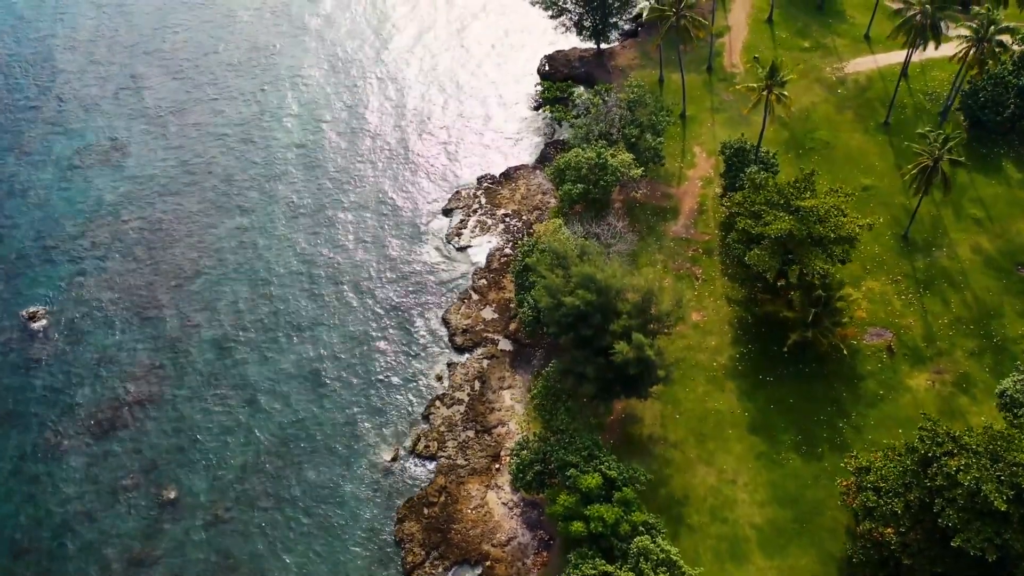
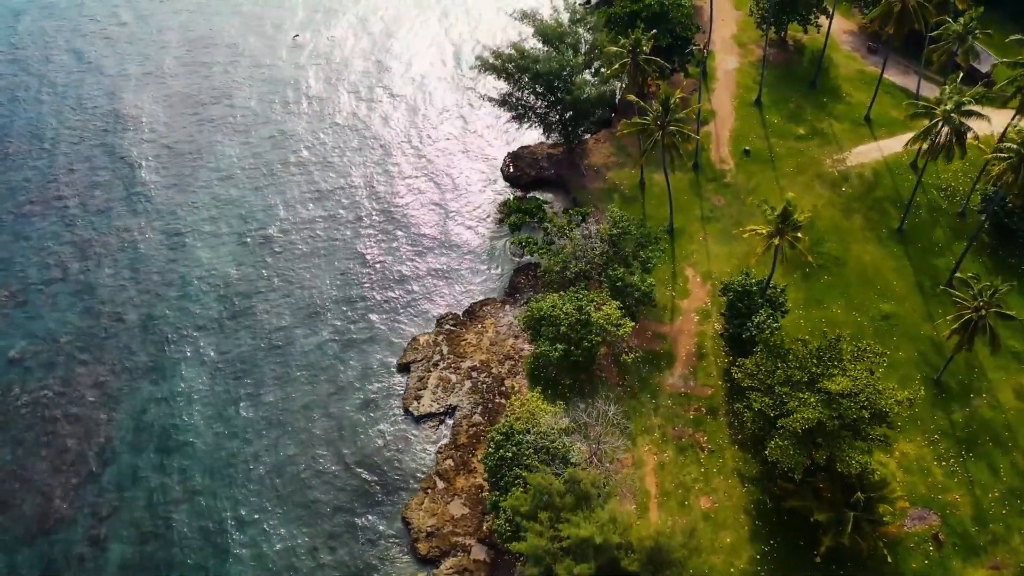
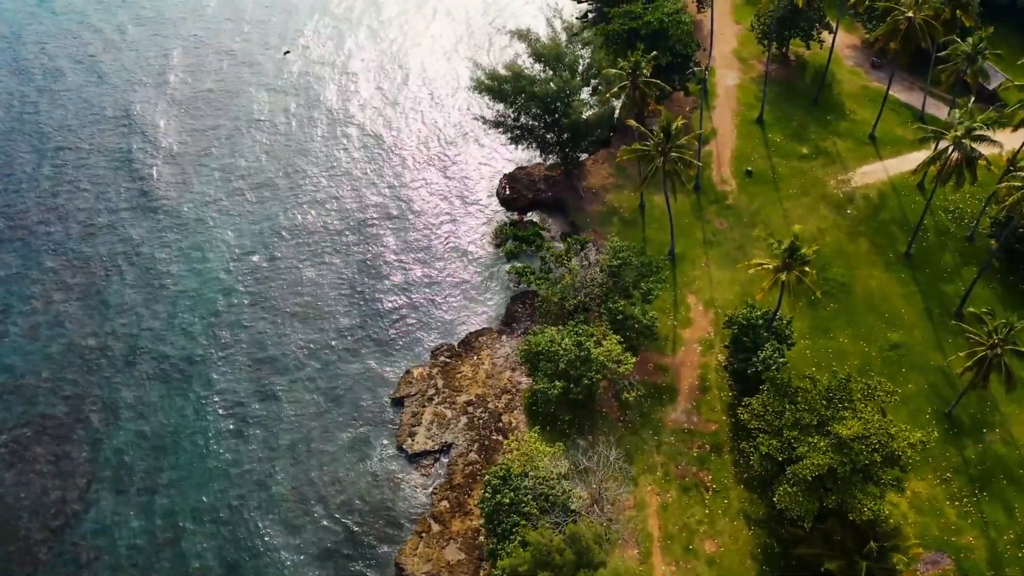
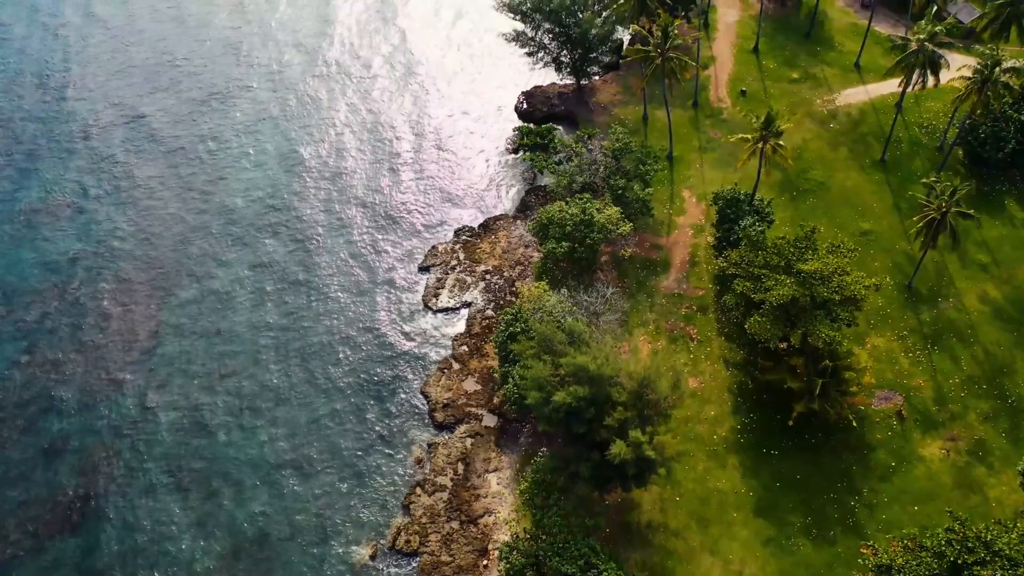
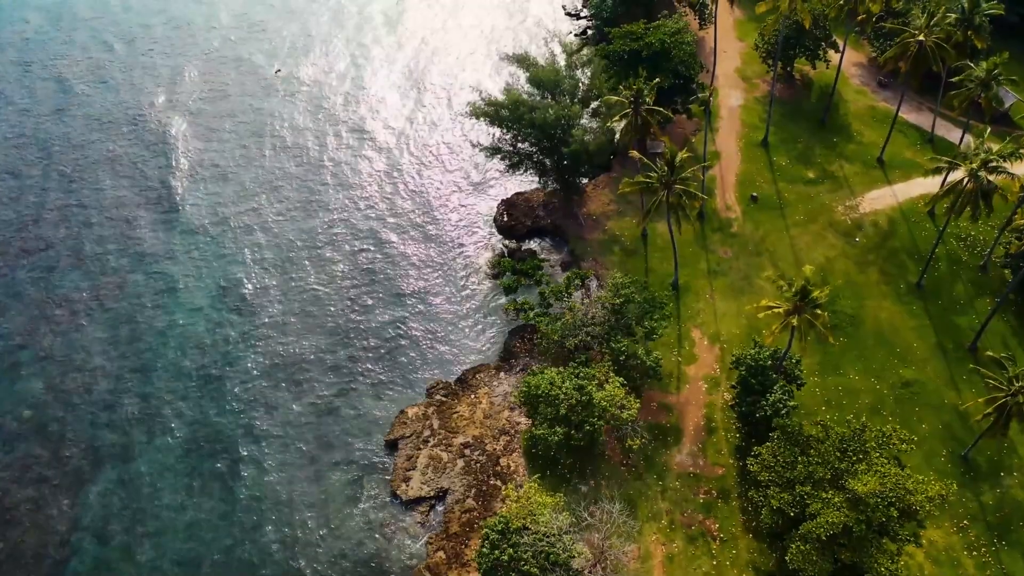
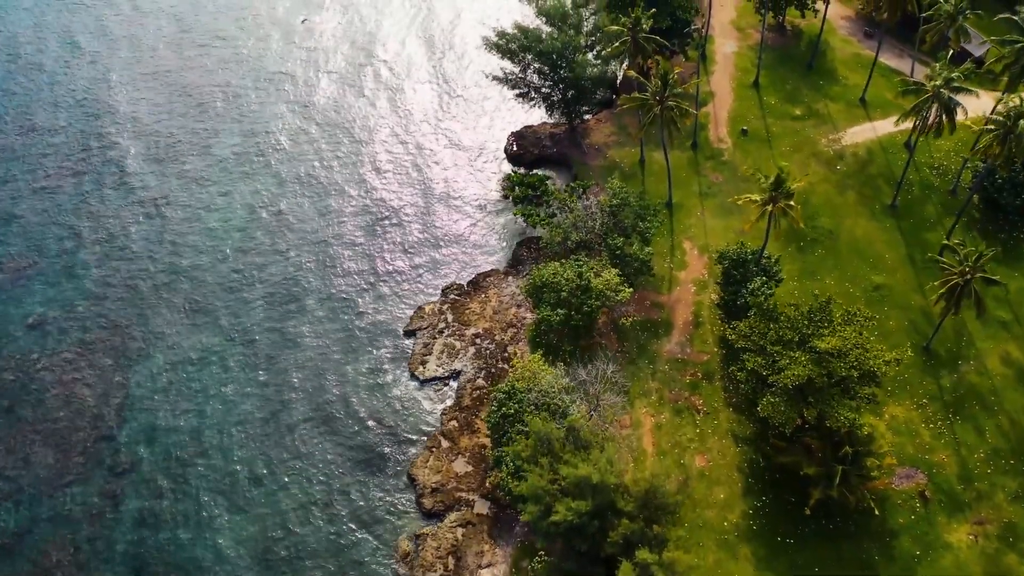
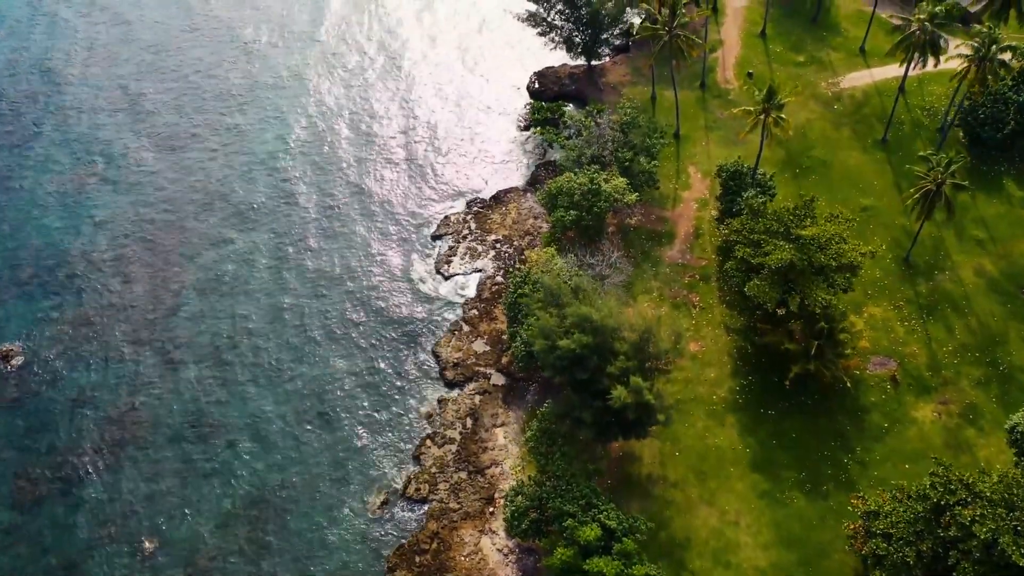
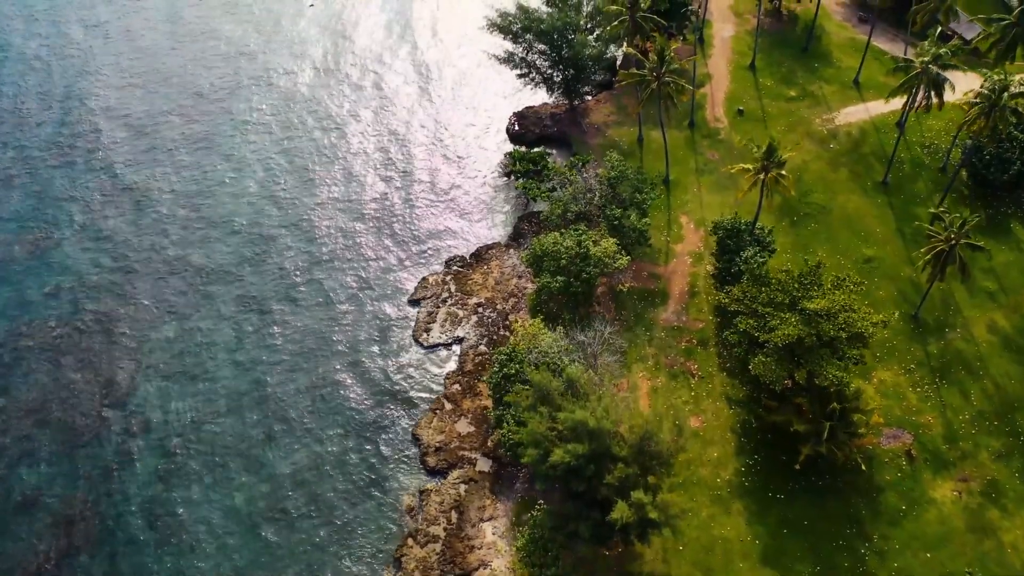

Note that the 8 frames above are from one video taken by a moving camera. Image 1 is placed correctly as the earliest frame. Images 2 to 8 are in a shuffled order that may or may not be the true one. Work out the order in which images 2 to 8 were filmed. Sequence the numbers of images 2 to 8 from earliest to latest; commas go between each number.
7, 4, 8, 6, 2, 3, 5
